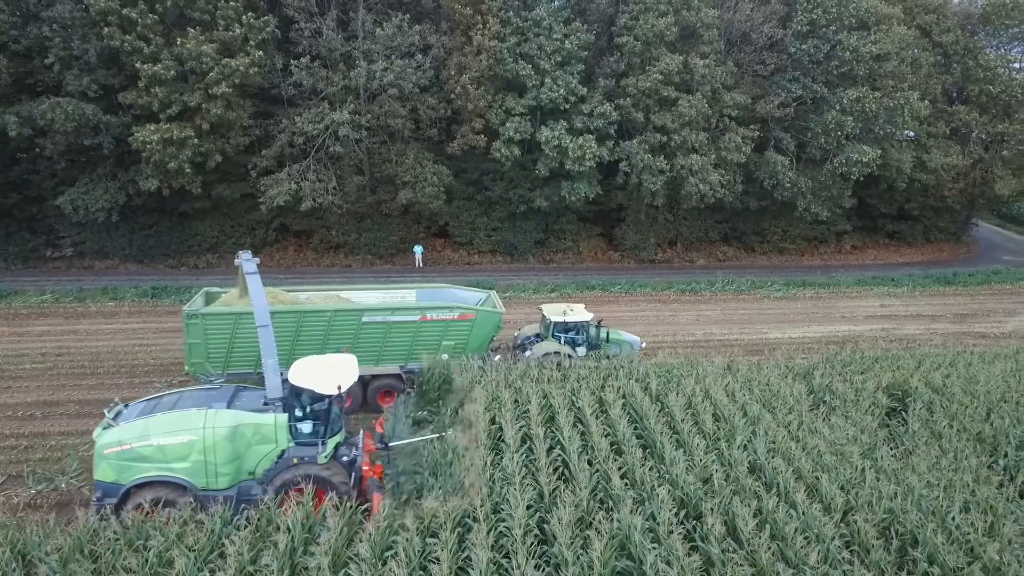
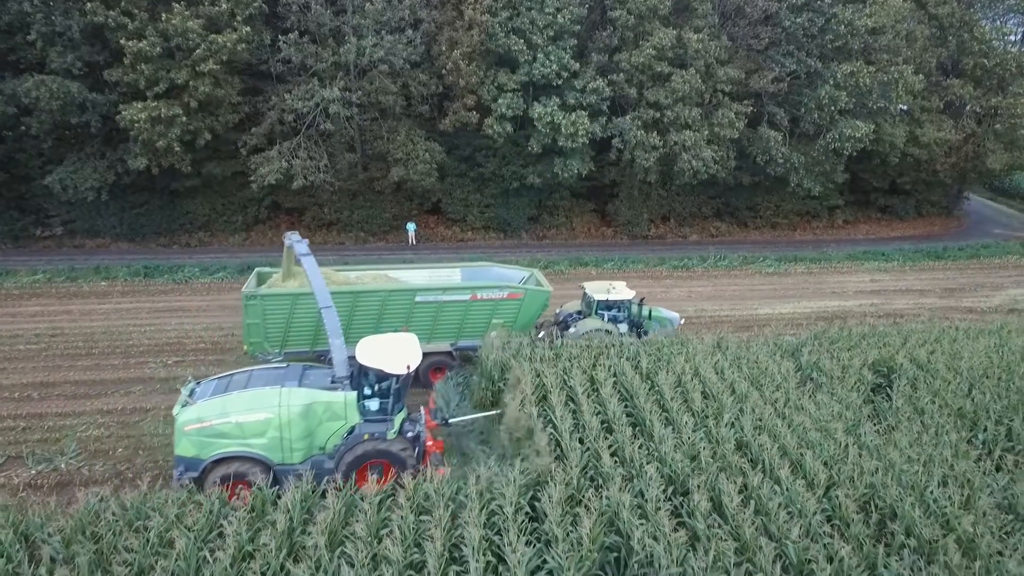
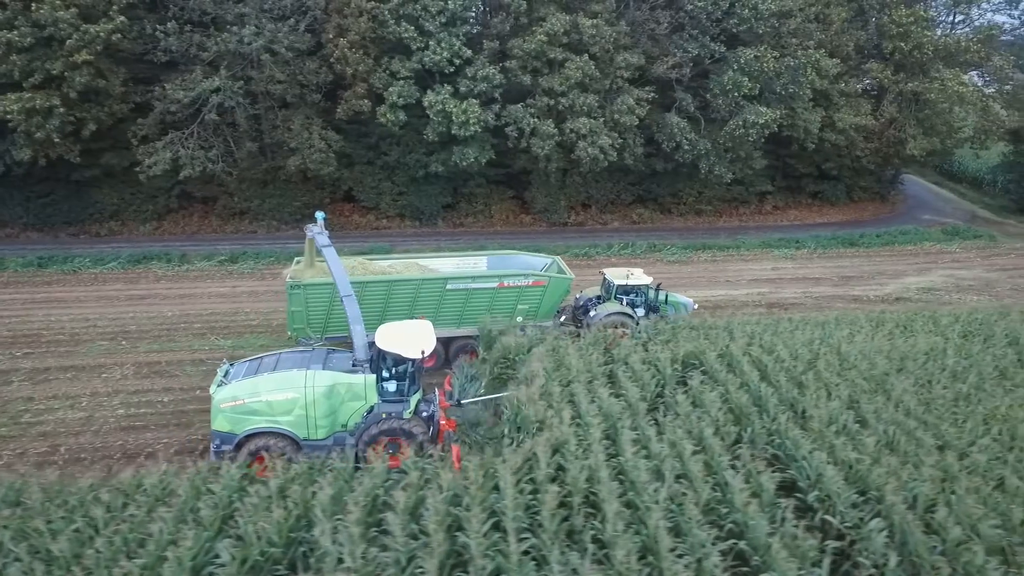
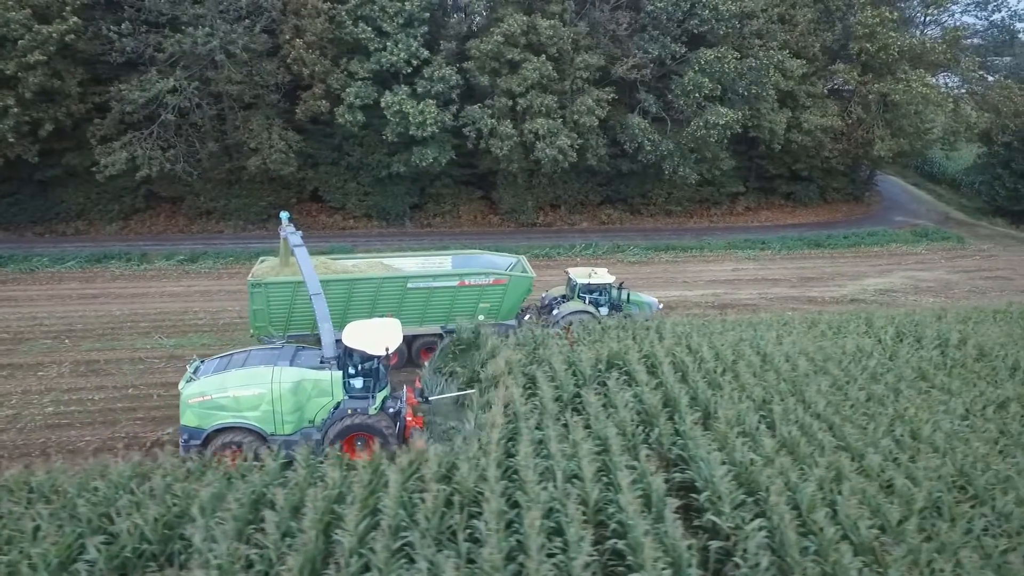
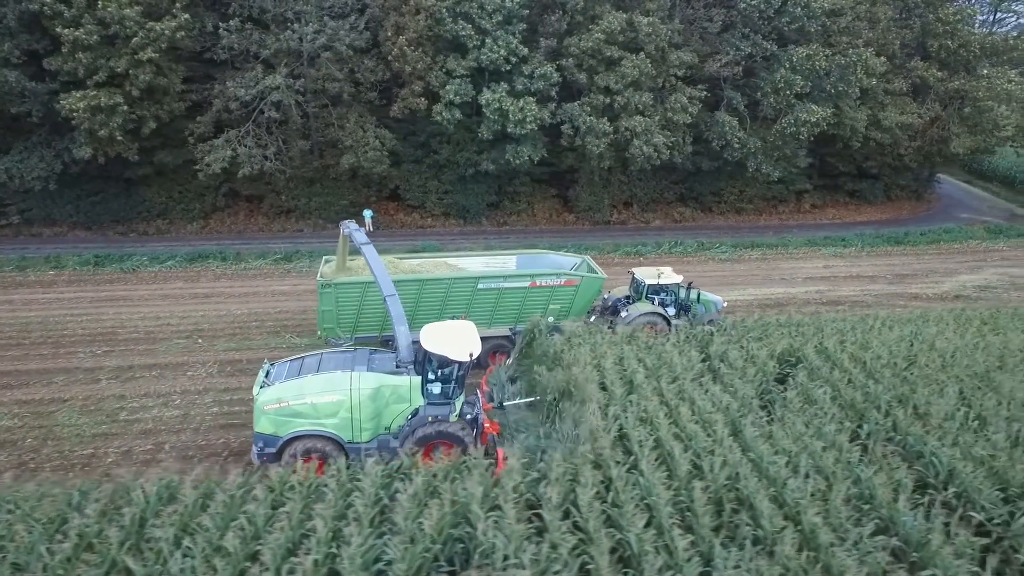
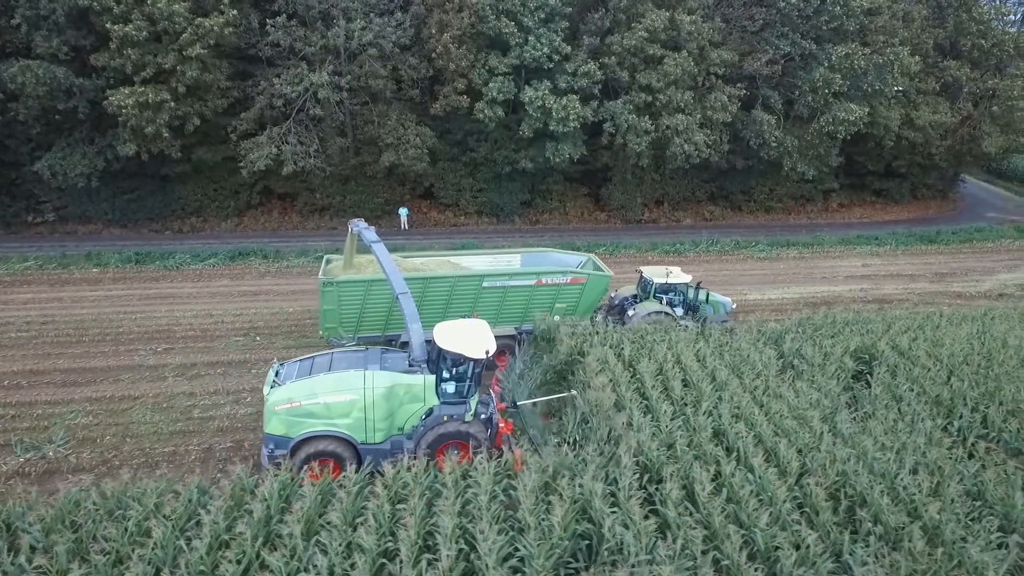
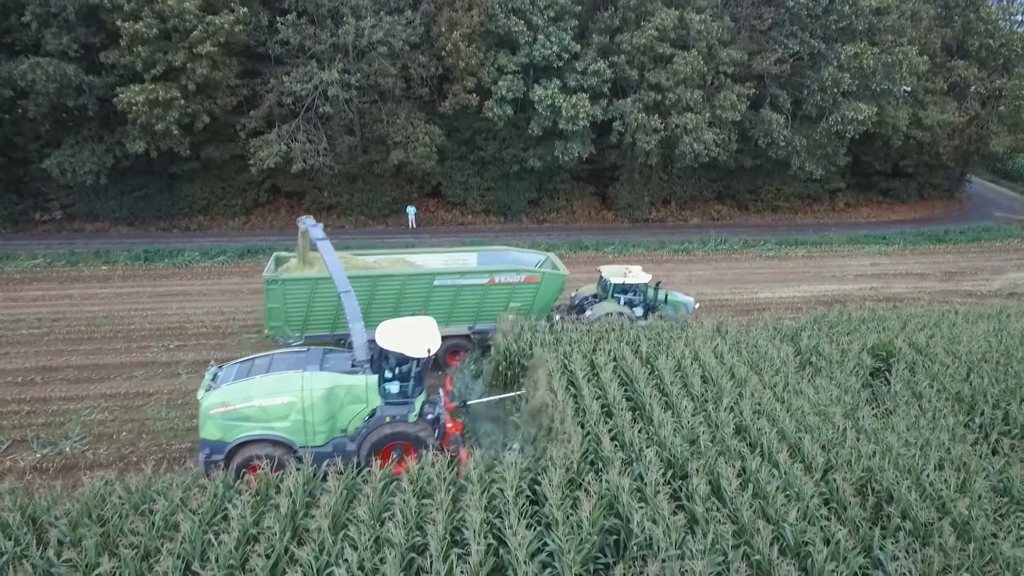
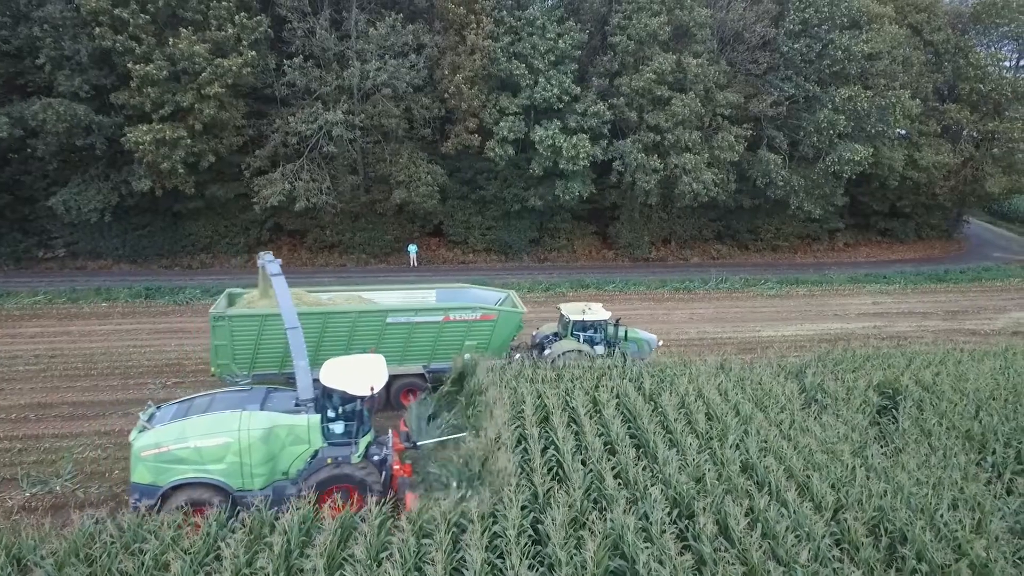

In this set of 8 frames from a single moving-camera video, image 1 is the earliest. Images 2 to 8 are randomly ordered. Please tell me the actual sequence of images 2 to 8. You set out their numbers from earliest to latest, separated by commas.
8, 2, 7, 6, 5, 3, 4
